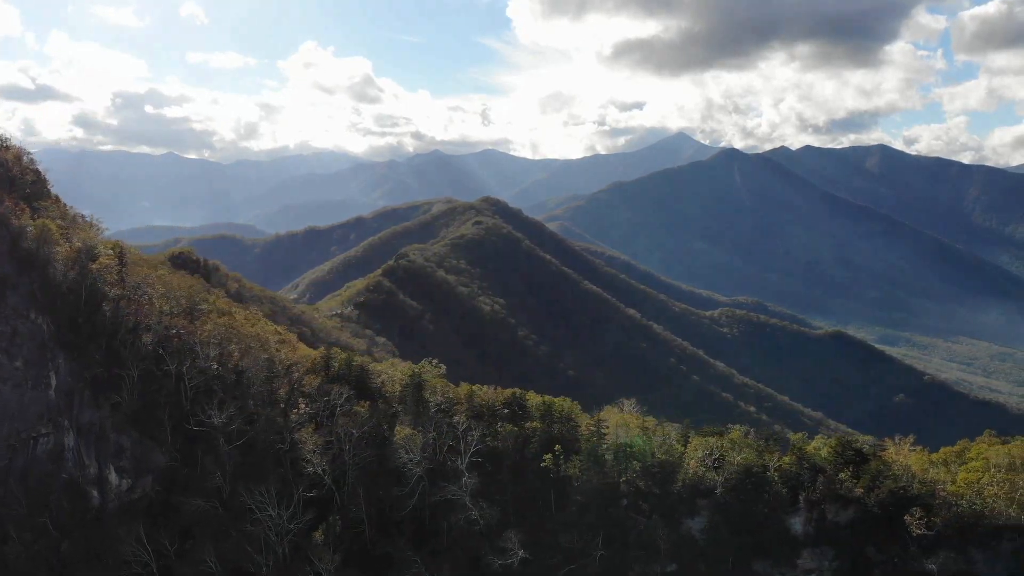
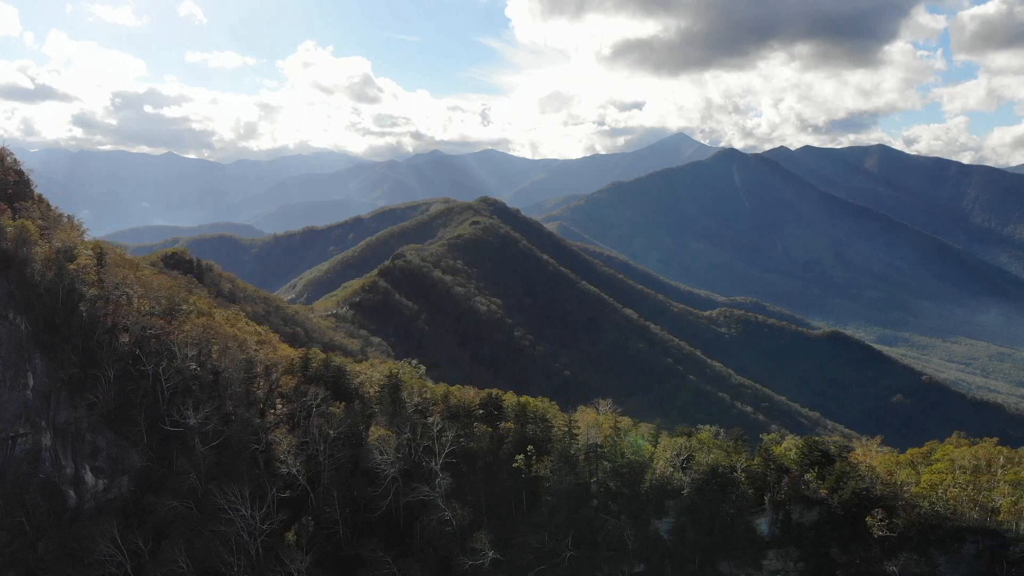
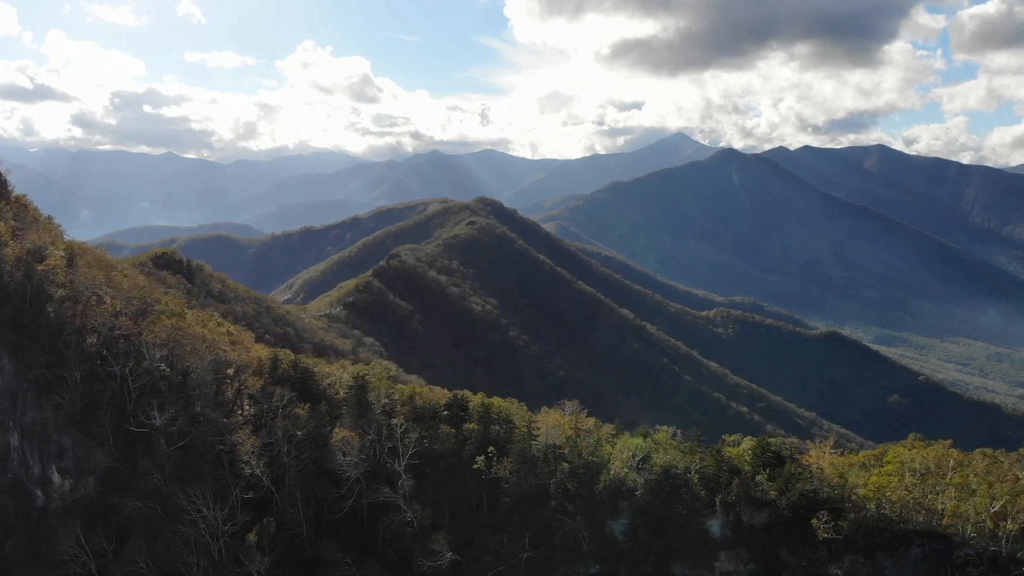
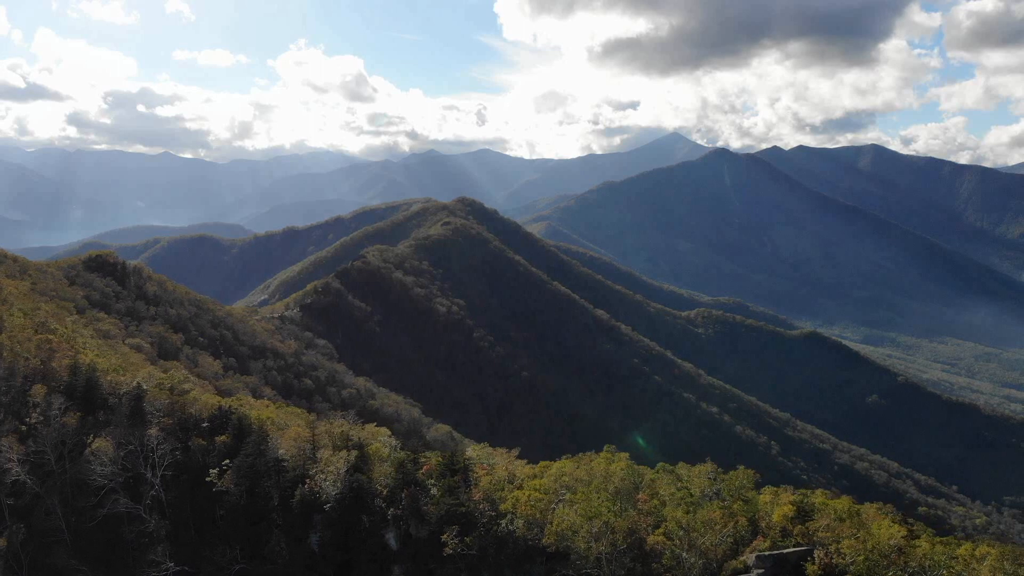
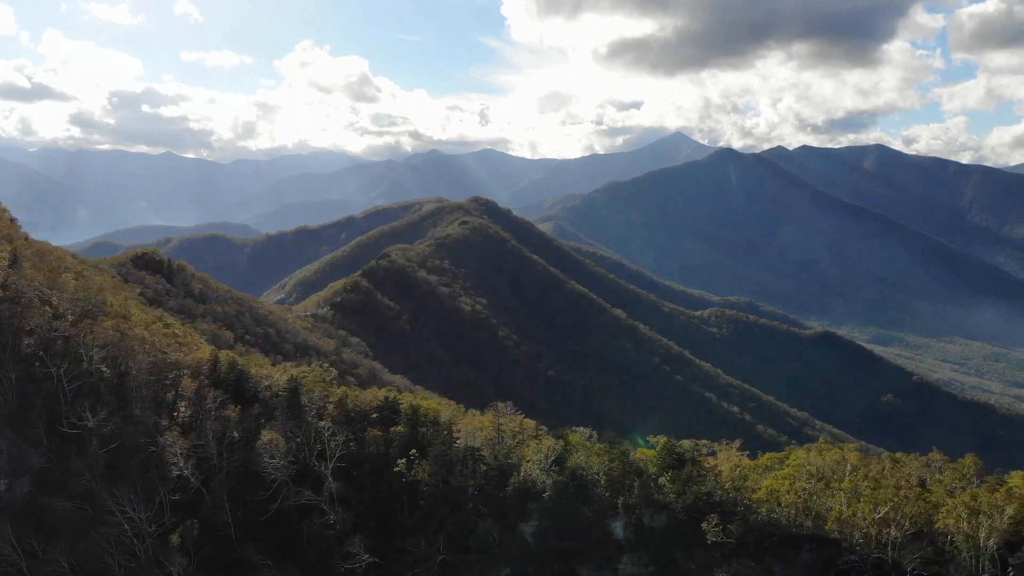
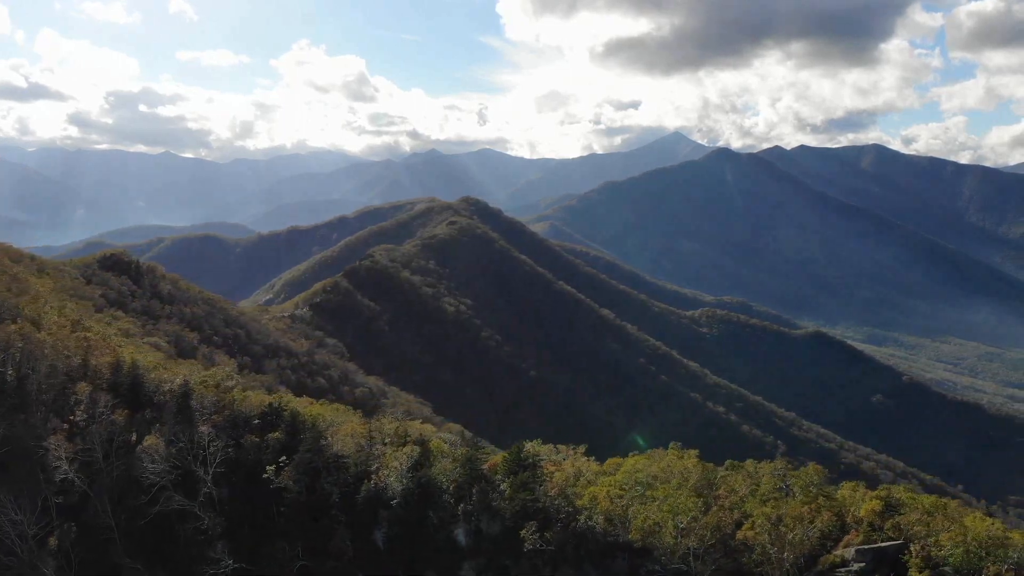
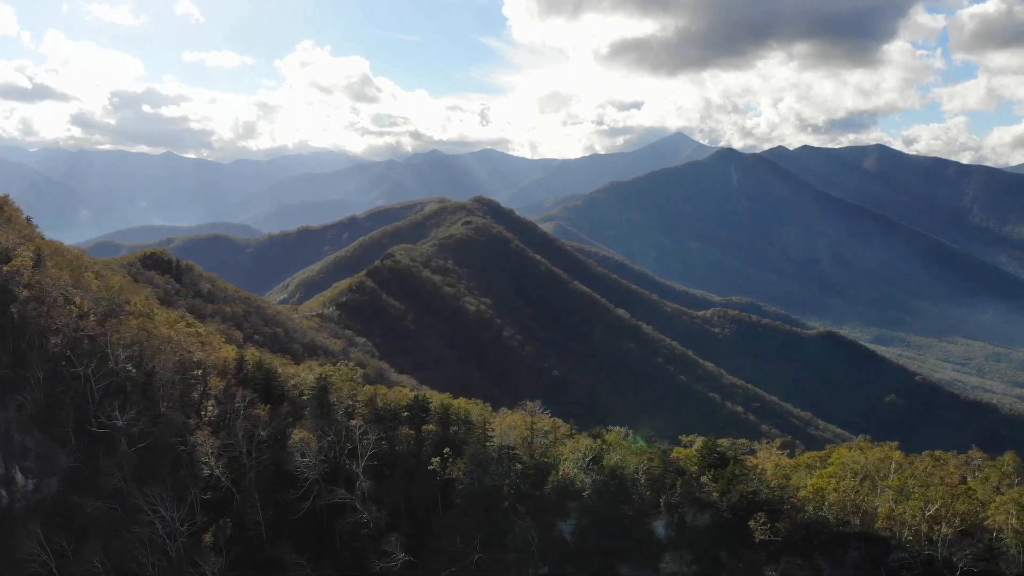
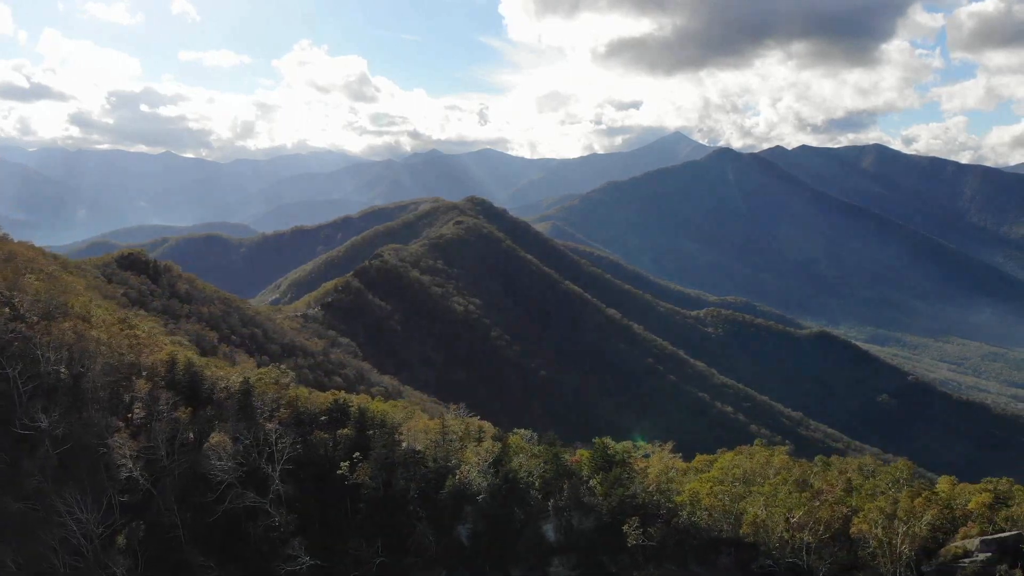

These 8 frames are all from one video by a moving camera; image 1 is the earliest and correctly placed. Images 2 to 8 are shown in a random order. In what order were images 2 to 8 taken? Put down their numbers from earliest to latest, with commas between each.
2, 3, 7, 5, 8, 6, 4
